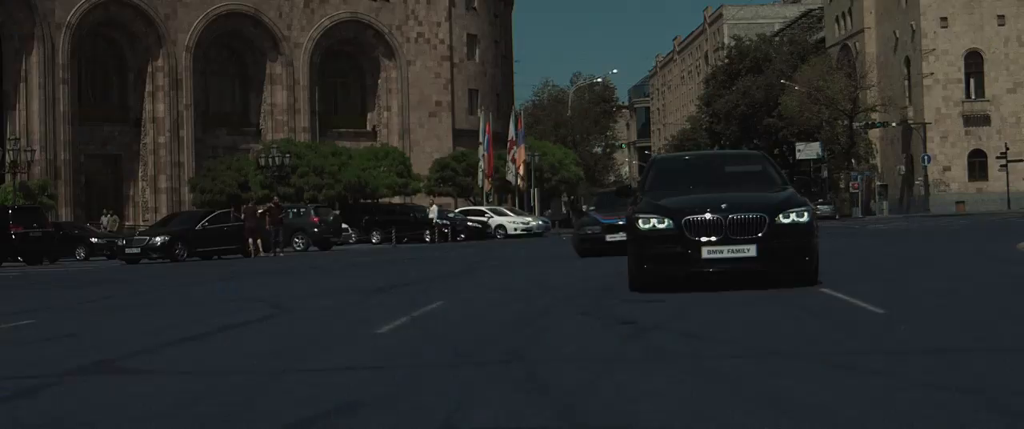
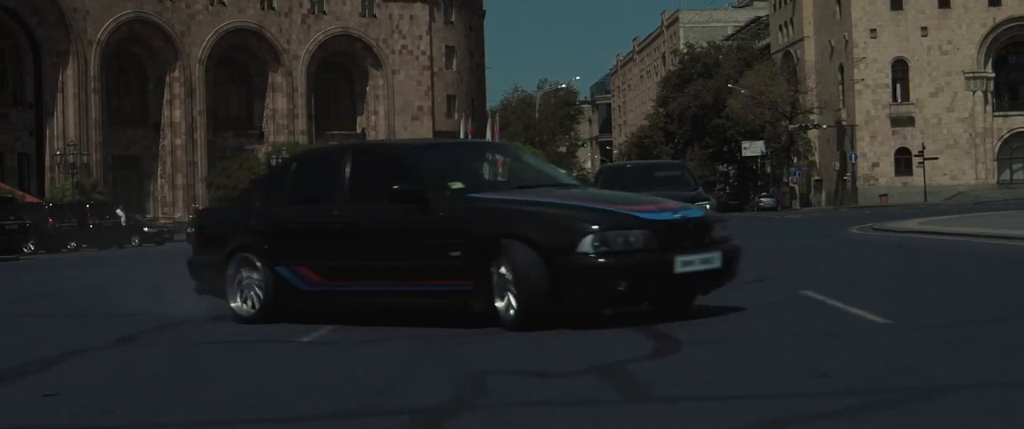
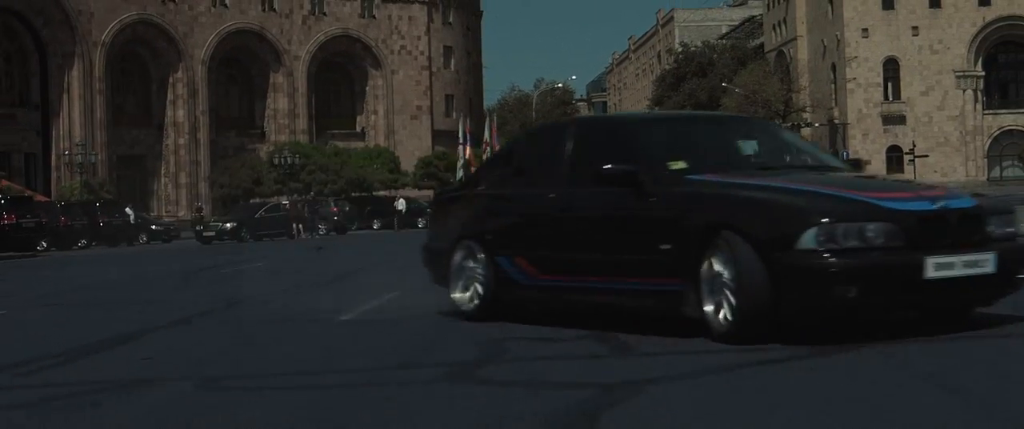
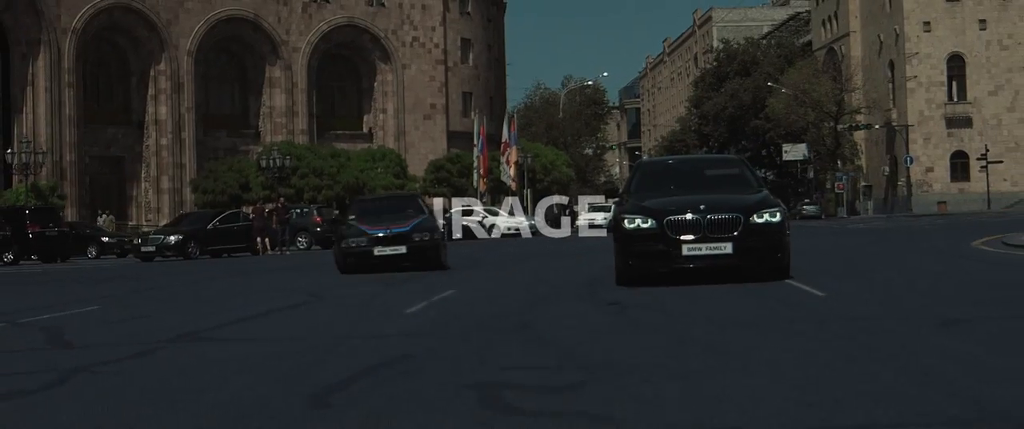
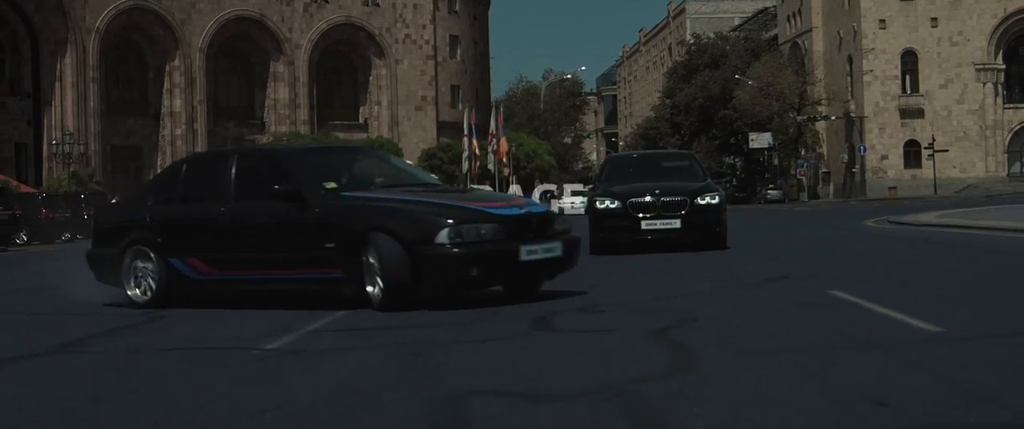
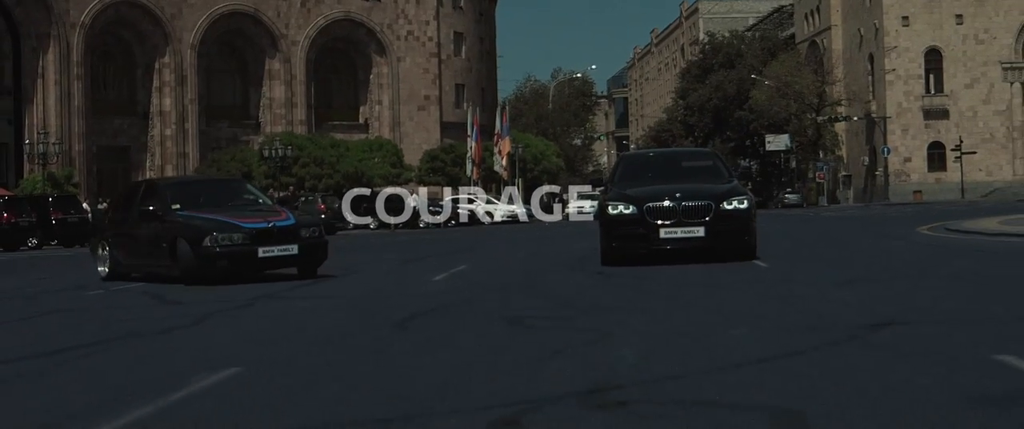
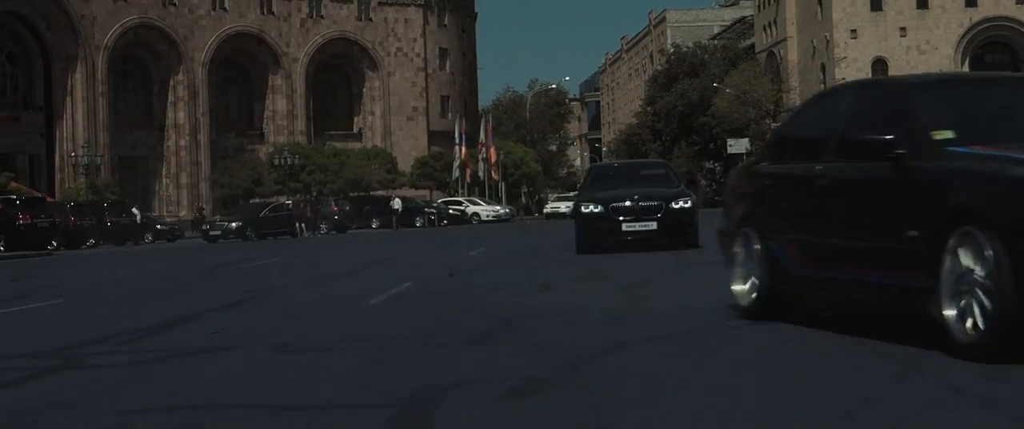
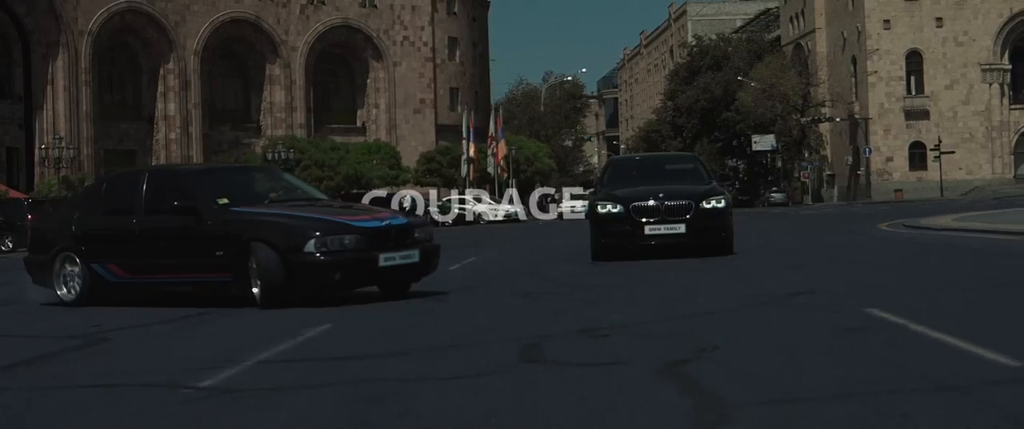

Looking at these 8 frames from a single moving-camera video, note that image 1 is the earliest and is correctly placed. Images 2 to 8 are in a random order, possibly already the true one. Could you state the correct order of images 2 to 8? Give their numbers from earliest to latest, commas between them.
4, 6, 8, 5, 2, 3, 7
